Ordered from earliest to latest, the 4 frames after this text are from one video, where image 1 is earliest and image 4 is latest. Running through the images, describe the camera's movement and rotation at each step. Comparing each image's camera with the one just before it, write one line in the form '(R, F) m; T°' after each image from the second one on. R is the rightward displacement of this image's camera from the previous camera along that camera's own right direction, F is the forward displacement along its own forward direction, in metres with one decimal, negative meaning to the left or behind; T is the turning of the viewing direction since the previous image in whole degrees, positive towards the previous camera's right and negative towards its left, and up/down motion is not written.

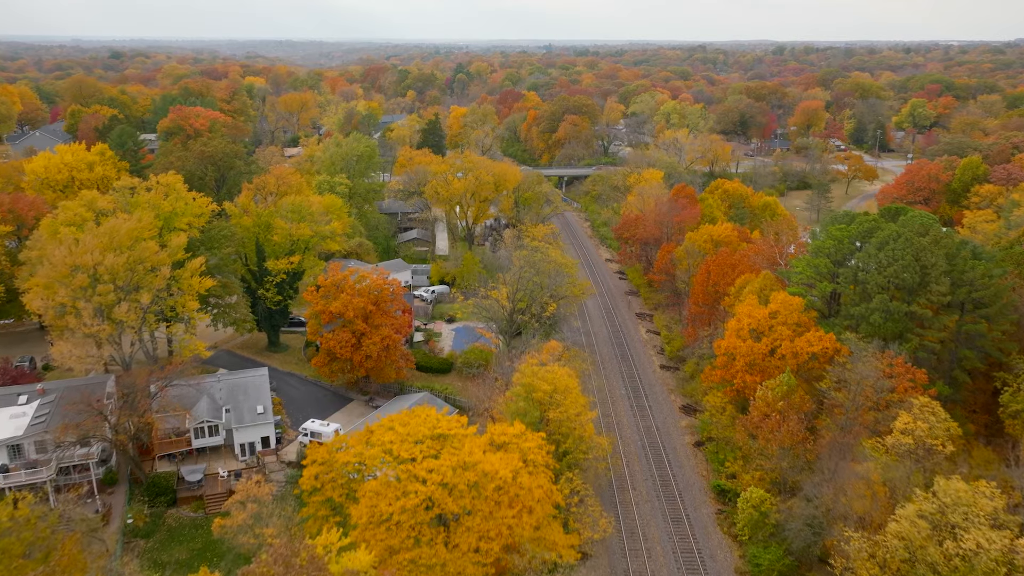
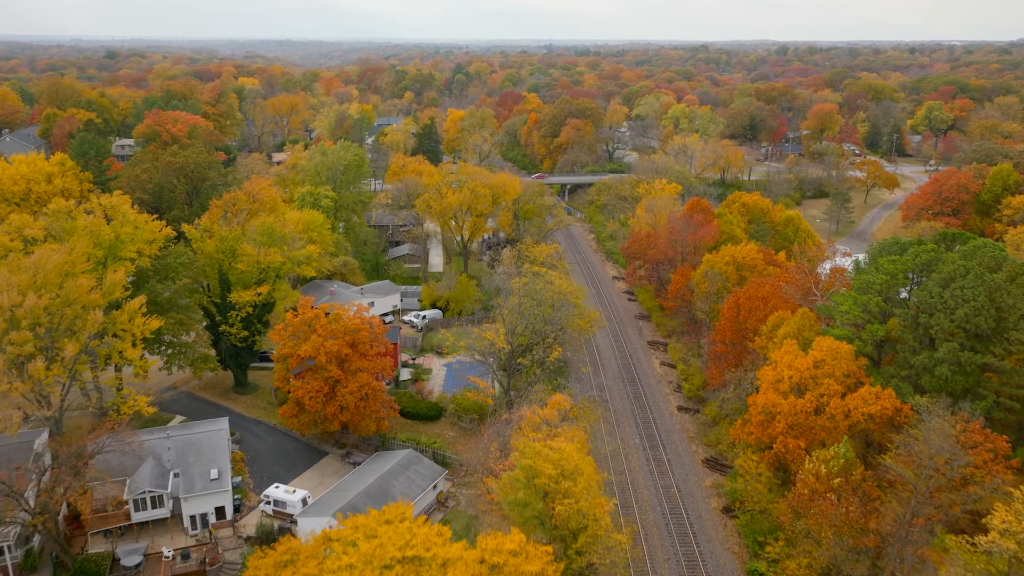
(+0.1, +3.9) m; 0°
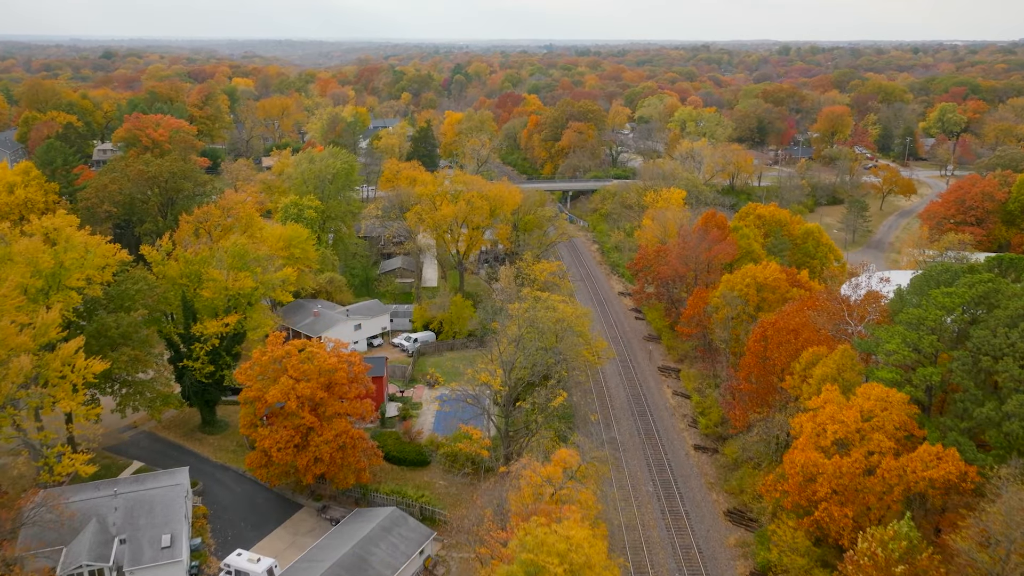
(+0.1, +3.0) m; 0°
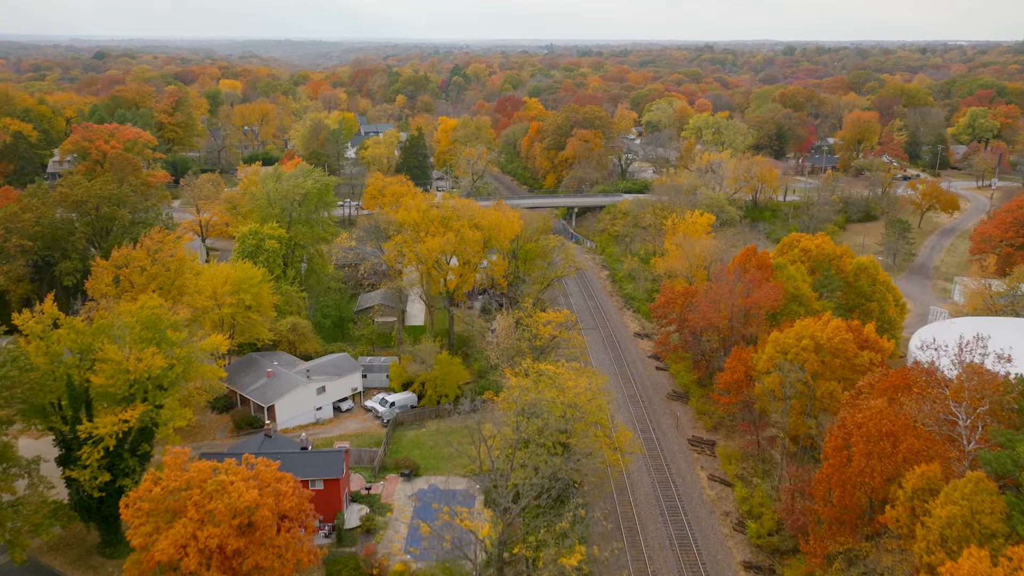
(+0.1, +6.2) m; 0°
